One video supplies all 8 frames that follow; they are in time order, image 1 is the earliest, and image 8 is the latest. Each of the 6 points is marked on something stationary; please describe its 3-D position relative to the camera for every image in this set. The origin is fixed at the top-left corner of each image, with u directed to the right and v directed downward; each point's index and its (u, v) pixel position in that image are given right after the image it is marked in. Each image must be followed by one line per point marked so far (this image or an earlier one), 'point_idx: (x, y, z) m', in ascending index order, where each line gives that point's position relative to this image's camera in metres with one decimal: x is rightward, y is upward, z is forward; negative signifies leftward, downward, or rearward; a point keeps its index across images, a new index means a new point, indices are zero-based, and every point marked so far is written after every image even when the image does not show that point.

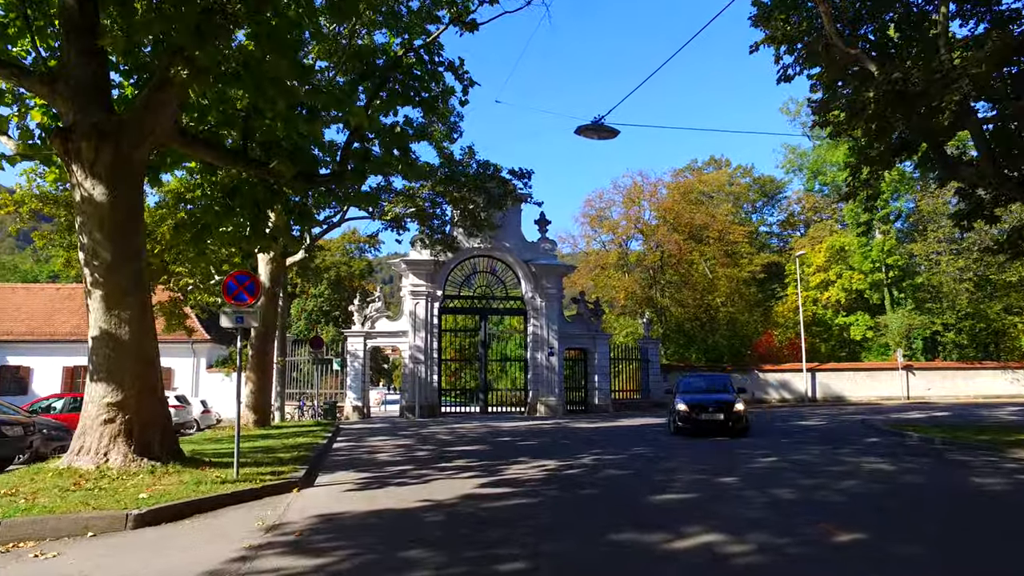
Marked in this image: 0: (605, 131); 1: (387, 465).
0: (+2.0, +3.4, +15.1) m
1: (-1.9, -2.7, +10.7) m
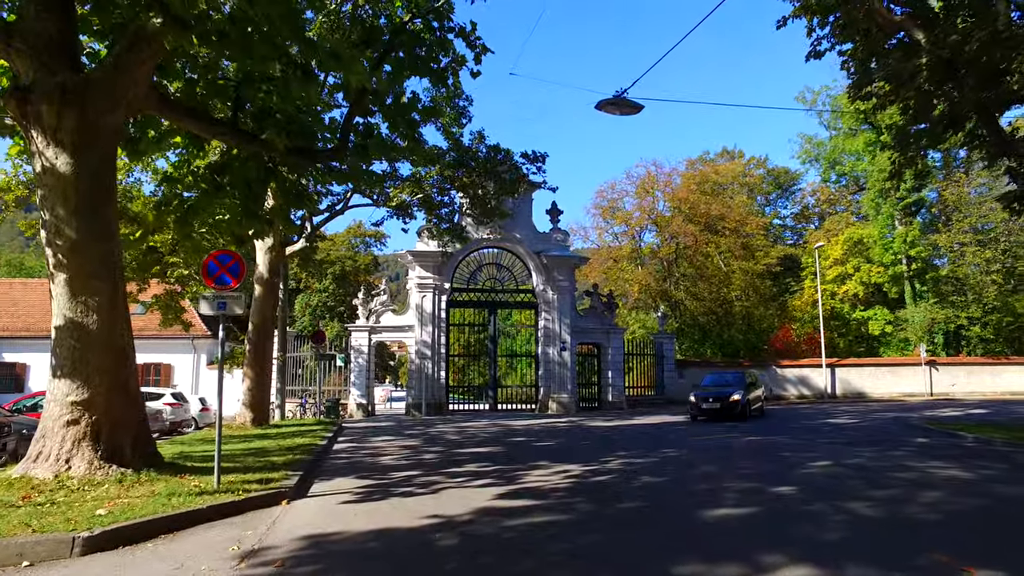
0: (+2.3, +3.6, +13.9) m
1: (-1.7, -2.5, +9.6) m
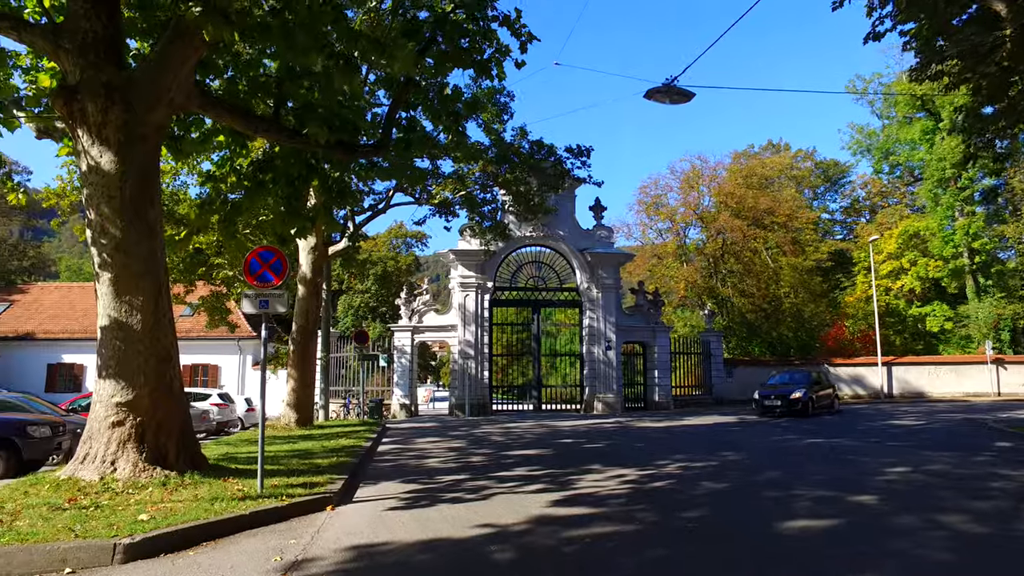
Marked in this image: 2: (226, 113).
0: (+3.2, +3.7, +13.3) m
1: (-1.0, -2.5, +9.3) m
2: (-4.0, +2.4, +9.7) m
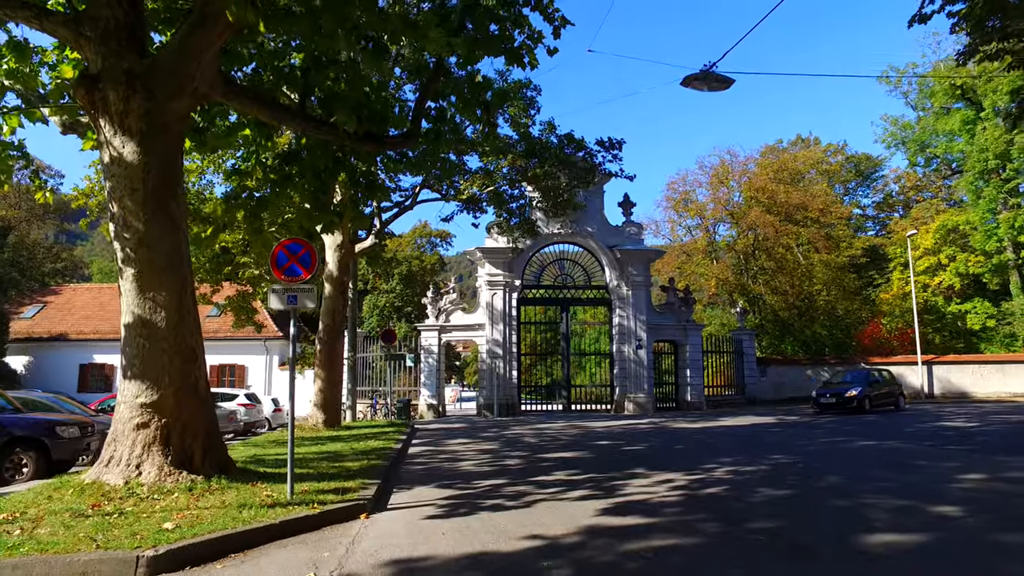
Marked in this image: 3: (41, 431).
0: (+3.8, +3.8, +12.8) m
1: (-0.5, -2.4, +8.8) m
2: (-3.5, +2.5, +9.4) m
3: (-8.0, -2.4, +11.9) m
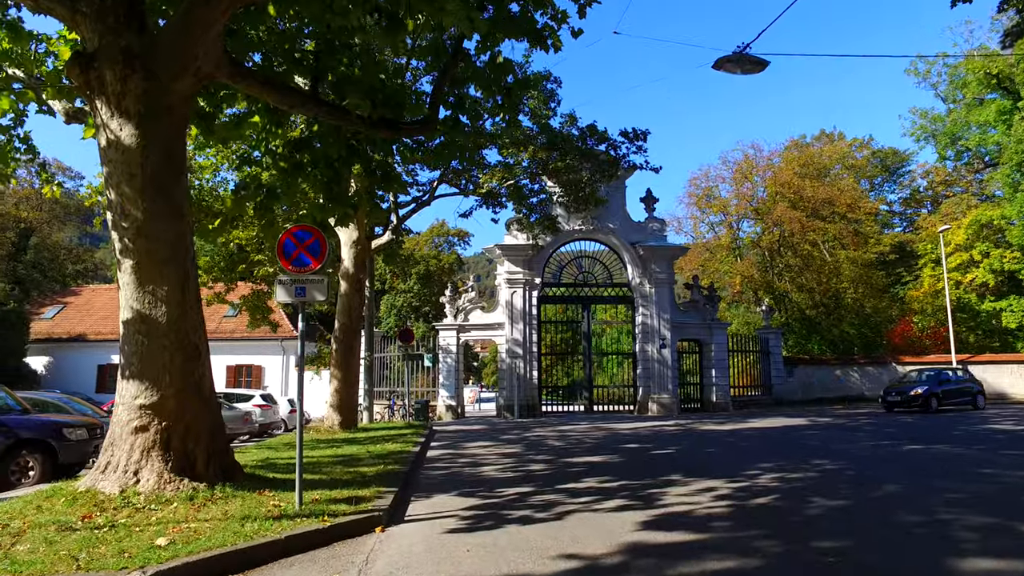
0: (+4.1, +3.9, +12.0) m
1: (-0.2, -2.3, +8.2) m
2: (-3.2, +2.6, +8.8) m
3: (-7.6, -2.4, +11.5) m
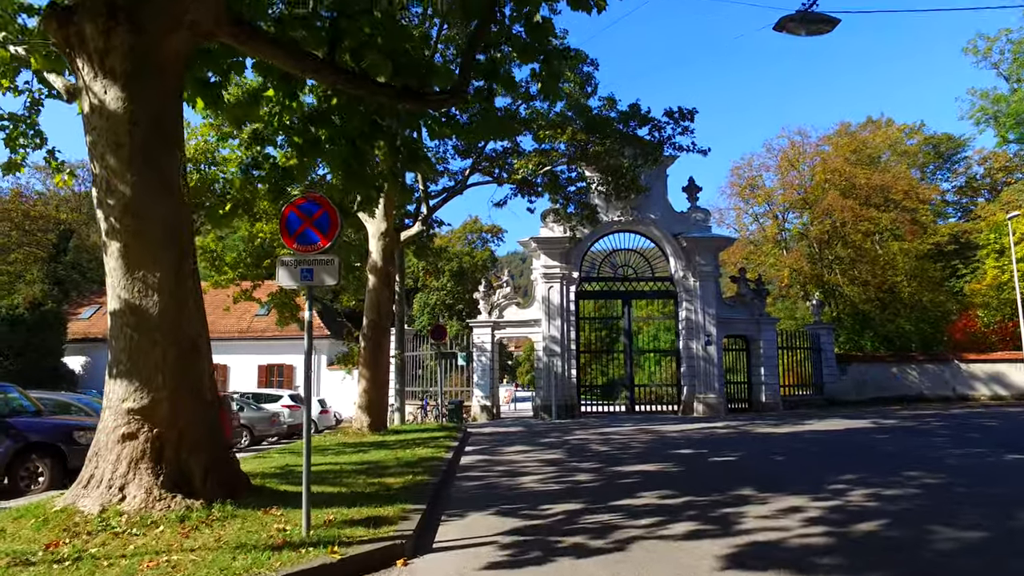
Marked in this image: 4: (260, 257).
0: (+4.7, +4.1, +10.7) m
1: (+0.3, -2.2, +7.1) m
2: (-2.8, +2.7, +7.9) m
3: (-7.0, -2.3, +10.7) m
4: (-7.0, +0.9, +19.2) m
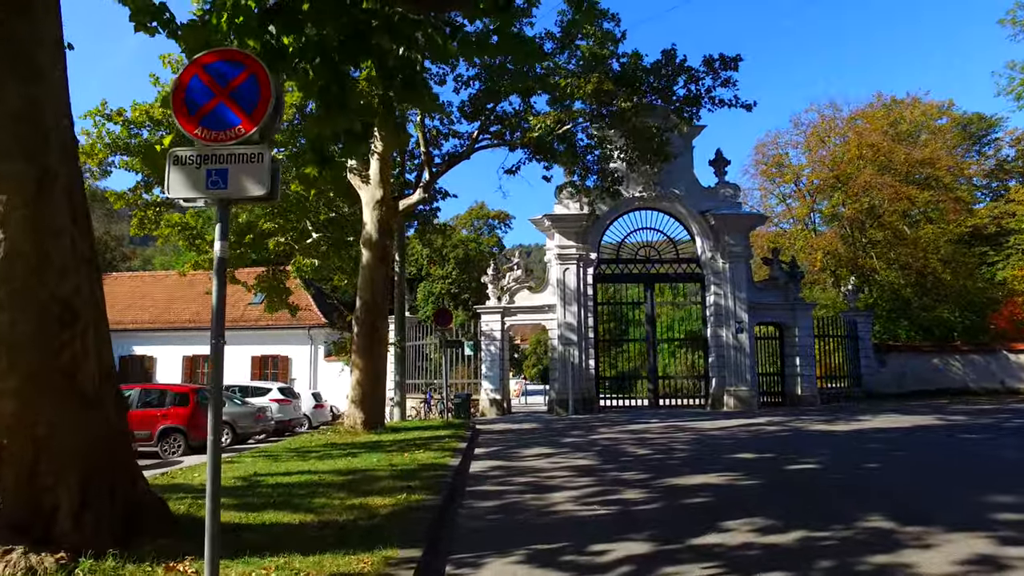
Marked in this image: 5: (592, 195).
0: (+5.0, +4.6, +8.5) m
1: (+0.6, -1.8, +5.0) m
2: (-2.5, +3.1, +5.7) m
3: (-6.7, -1.9, +8.6) m
4: (-6.6, +1.4, +17.1) m
5: (+2.2, +2.6, +19.1) m
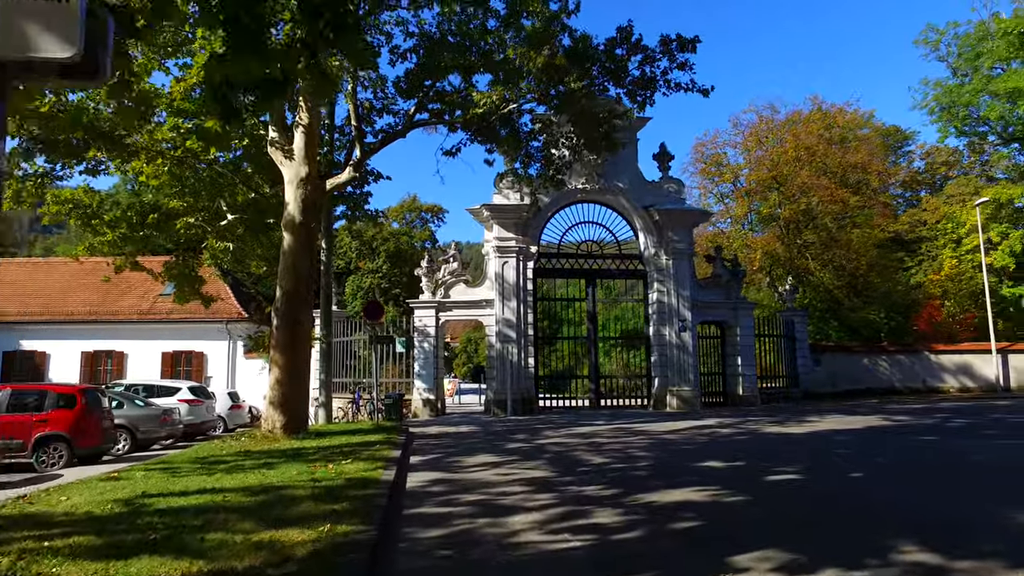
0: (+4.5, +4.6, +7.7) m
1: (+0.3, -1.6, +3.8) m
2: (-2.7, +3.3, +4.2) m
3: (-7.3, -1.6, +6.7) m
4: (-8.0, +1.6, +15.1) m
5: (+0.6, +2.8, +18.0) m
